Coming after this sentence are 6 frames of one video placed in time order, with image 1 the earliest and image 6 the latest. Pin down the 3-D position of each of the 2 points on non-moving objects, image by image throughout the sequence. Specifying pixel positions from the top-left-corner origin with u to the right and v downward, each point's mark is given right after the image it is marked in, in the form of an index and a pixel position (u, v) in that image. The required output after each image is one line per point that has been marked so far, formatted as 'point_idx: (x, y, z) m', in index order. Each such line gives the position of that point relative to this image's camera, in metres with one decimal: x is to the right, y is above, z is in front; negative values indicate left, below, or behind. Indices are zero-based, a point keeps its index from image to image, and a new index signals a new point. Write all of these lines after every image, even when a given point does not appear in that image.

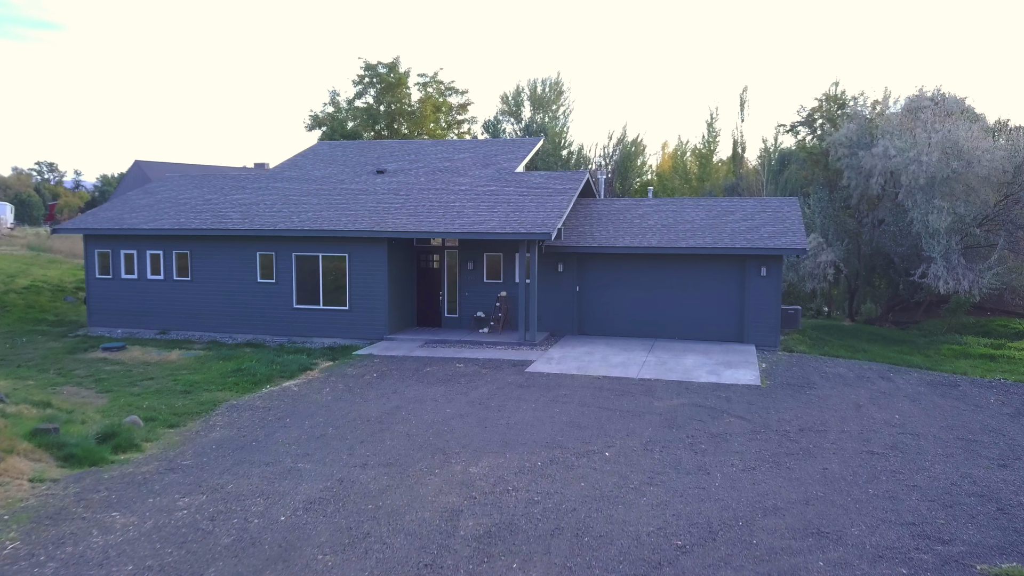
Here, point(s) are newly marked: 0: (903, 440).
0: (+4.3, -1.7, +9.2) m
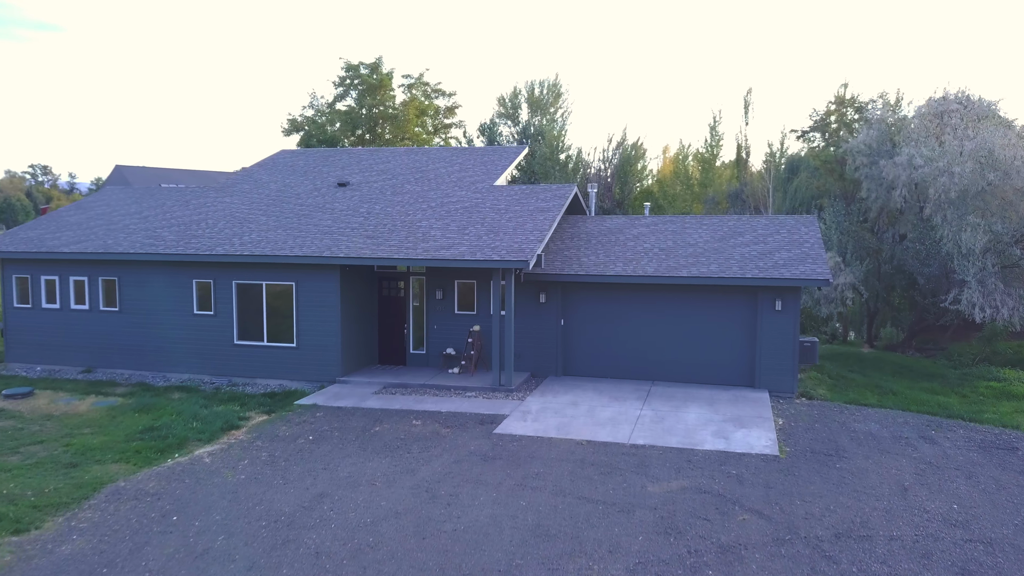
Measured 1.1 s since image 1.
0: (+3.8, -2.2, +6.9) m
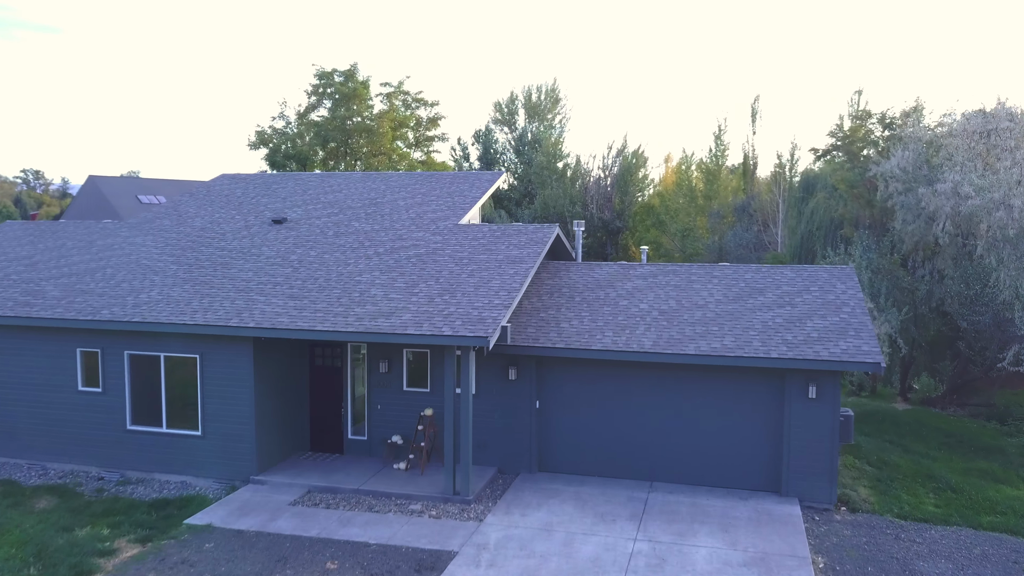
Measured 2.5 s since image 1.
0: (+3.3, -3.2, +4.0) m
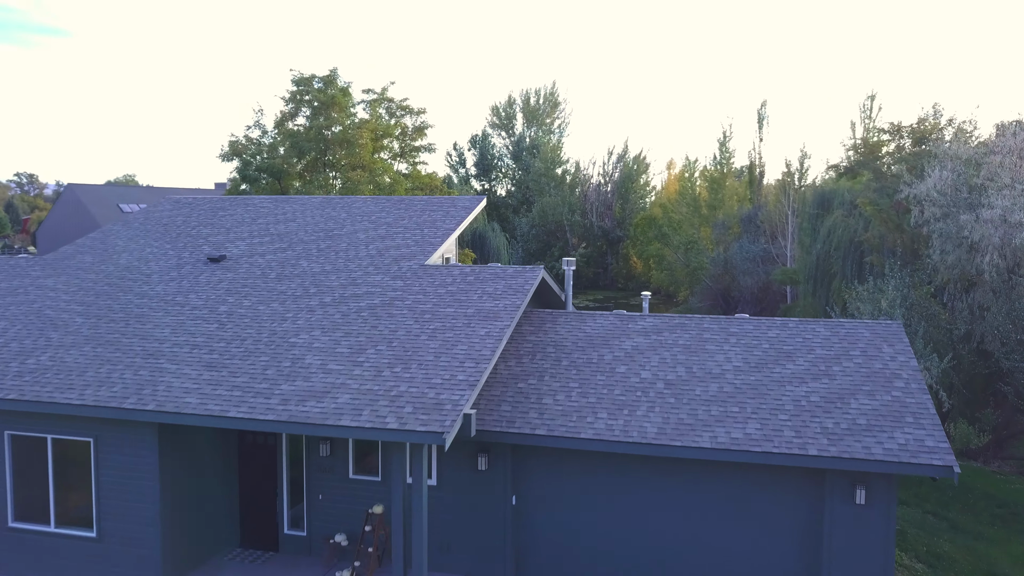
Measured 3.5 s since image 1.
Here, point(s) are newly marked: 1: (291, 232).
0: (+3.0, -3.9, +1.9) m
1: (-3.5, +0.9, +13.2) m
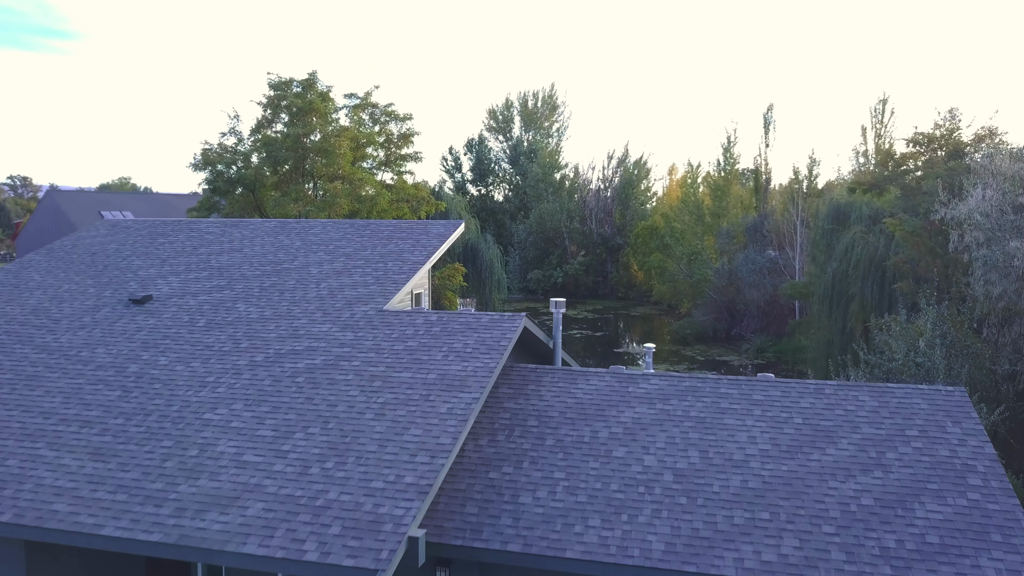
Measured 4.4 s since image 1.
0: (+2.7, -4.4, 0.0) m
1: (-3.8, +0.3, +11.3) m
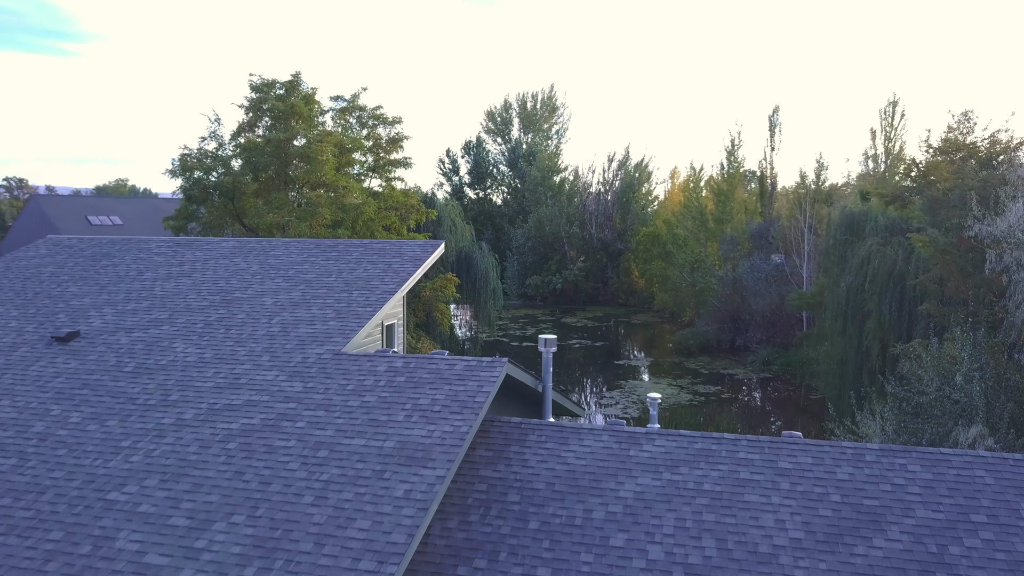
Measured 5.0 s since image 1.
0: (+2.5, -4.8, -1.4) m
1: (-3.9, -0.1, +9.9) m
